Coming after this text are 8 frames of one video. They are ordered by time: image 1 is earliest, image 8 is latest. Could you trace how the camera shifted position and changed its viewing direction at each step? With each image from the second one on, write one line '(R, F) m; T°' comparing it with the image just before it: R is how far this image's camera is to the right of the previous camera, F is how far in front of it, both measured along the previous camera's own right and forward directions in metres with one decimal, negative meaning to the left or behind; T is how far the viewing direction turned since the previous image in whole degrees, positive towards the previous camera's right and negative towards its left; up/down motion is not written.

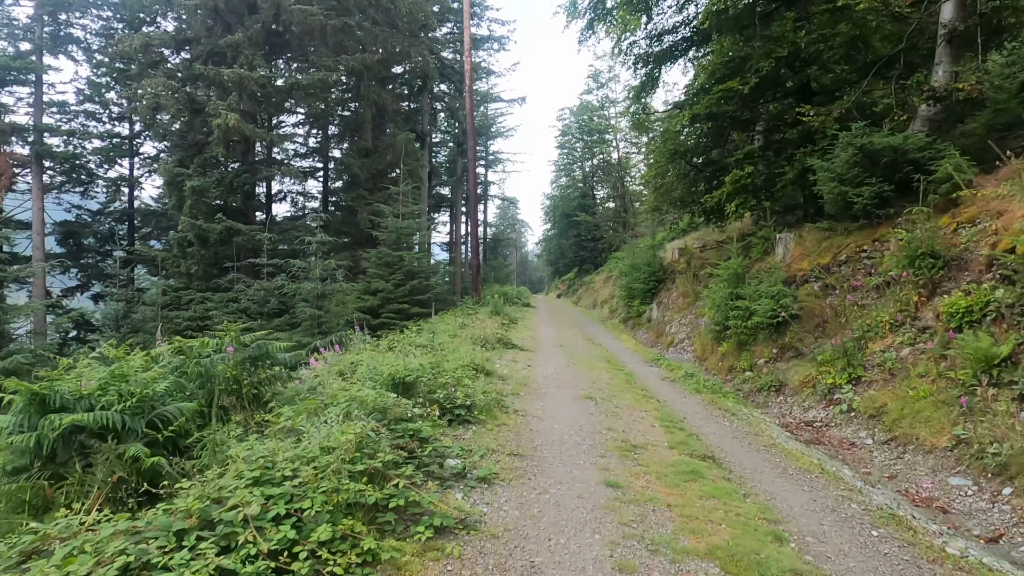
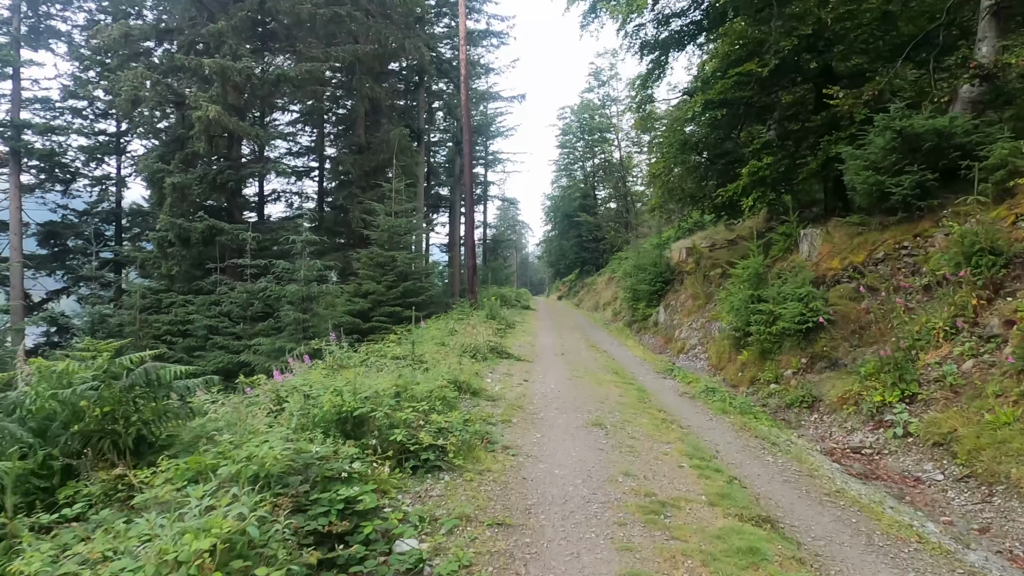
(+0.1, +0.9) m; 0°
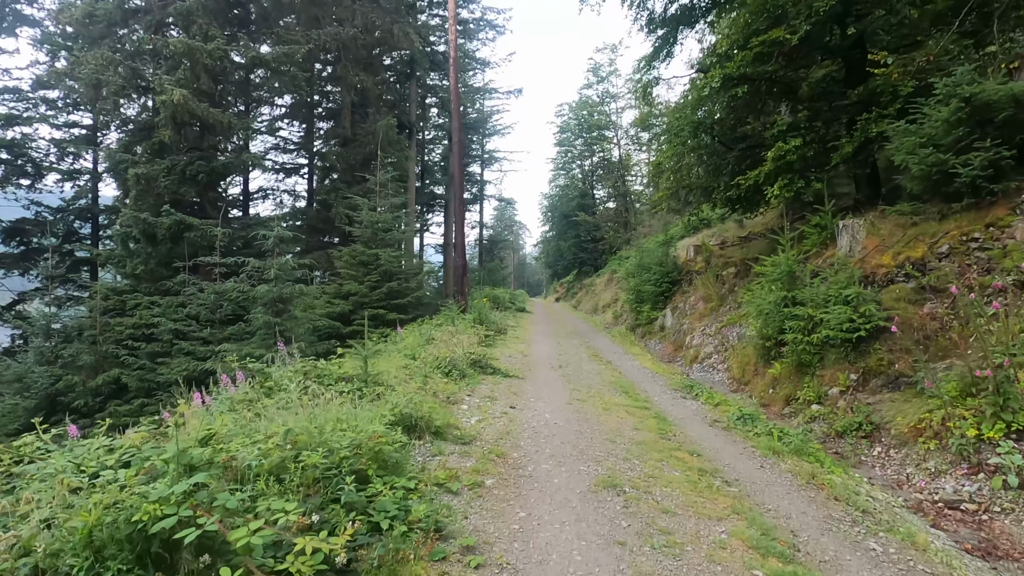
(+0.1, +1.3) m; 0°
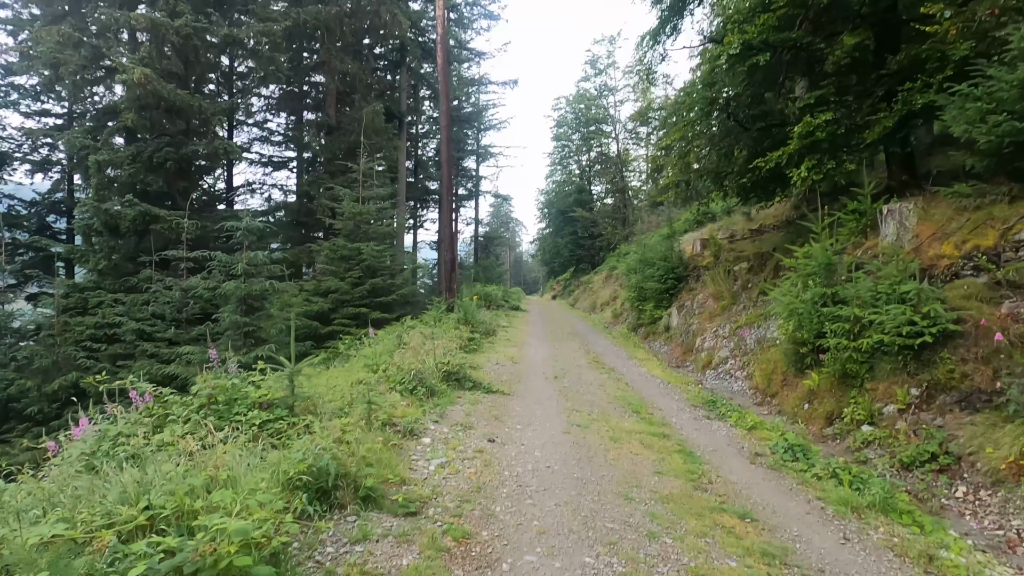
(+0.1, +1.1) m; 0°
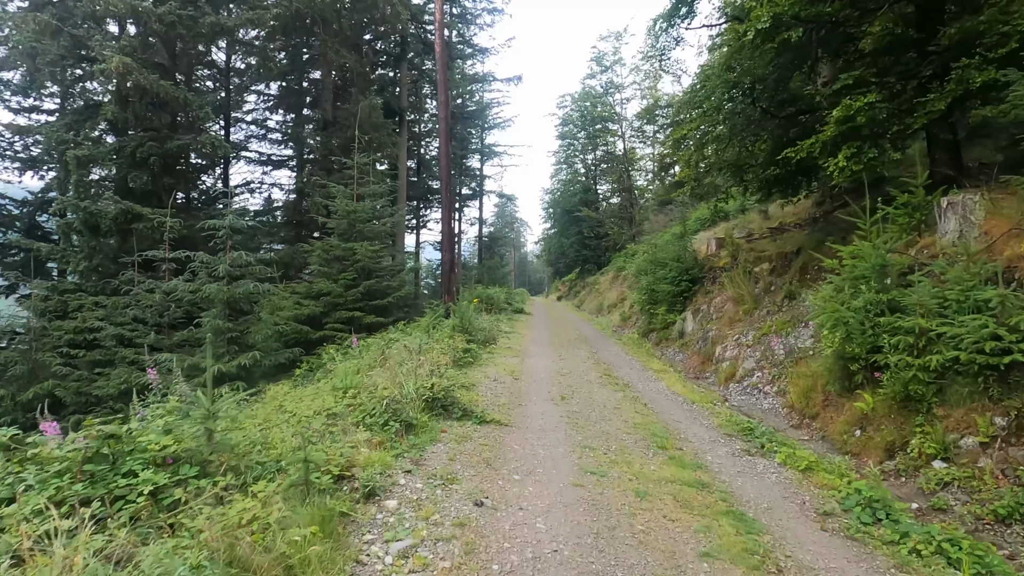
(0.0, +0.8) m; 0°
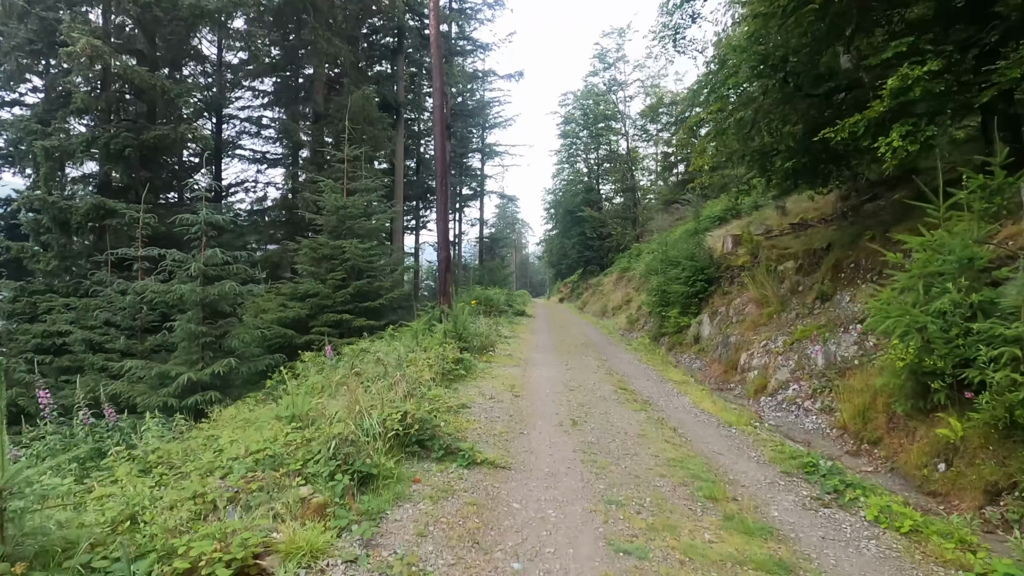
(0.0, +1.0) m; 0°
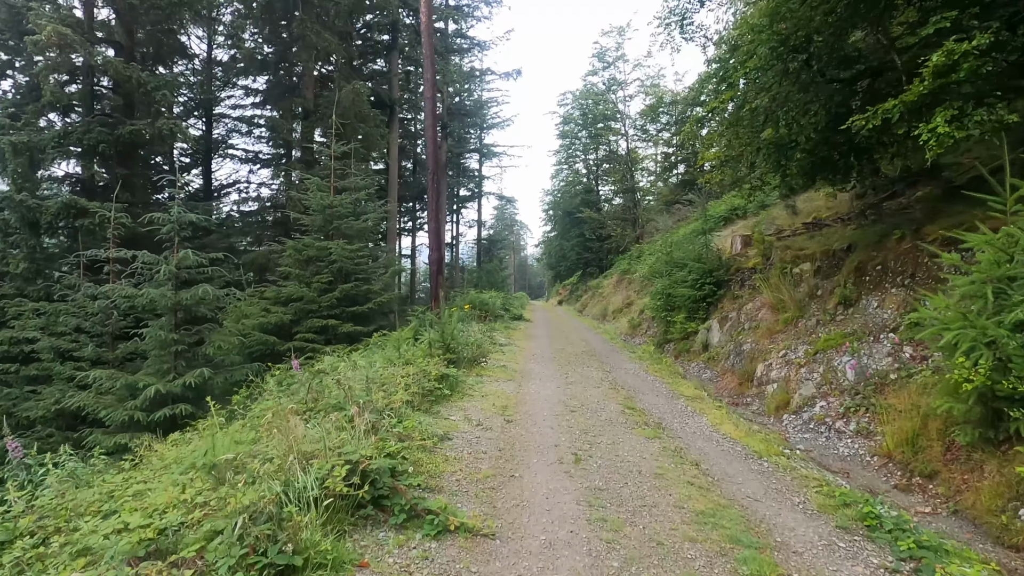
(+0.1, +0.7) m; 0°
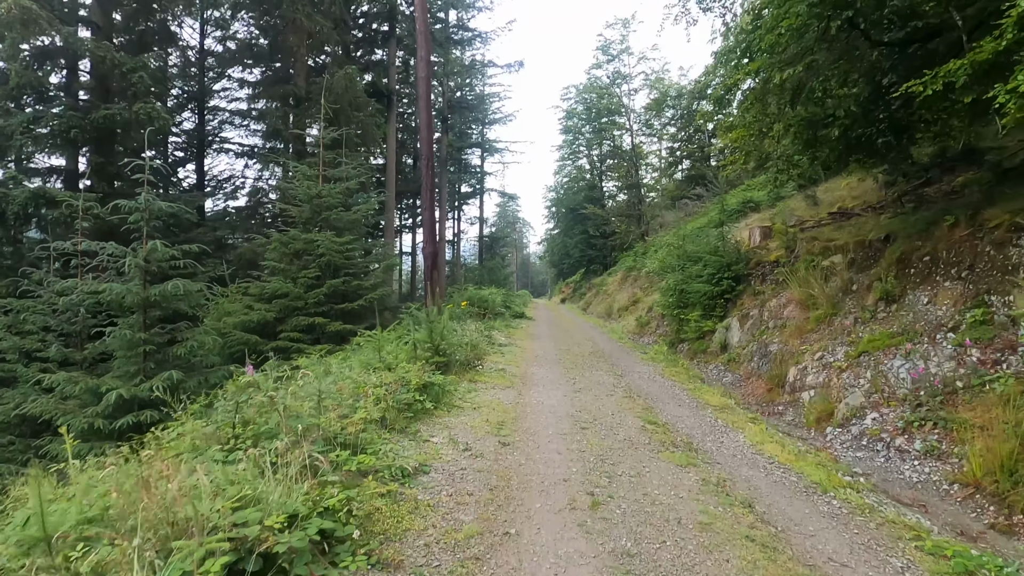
(0.0, +0.8) m; 0°
